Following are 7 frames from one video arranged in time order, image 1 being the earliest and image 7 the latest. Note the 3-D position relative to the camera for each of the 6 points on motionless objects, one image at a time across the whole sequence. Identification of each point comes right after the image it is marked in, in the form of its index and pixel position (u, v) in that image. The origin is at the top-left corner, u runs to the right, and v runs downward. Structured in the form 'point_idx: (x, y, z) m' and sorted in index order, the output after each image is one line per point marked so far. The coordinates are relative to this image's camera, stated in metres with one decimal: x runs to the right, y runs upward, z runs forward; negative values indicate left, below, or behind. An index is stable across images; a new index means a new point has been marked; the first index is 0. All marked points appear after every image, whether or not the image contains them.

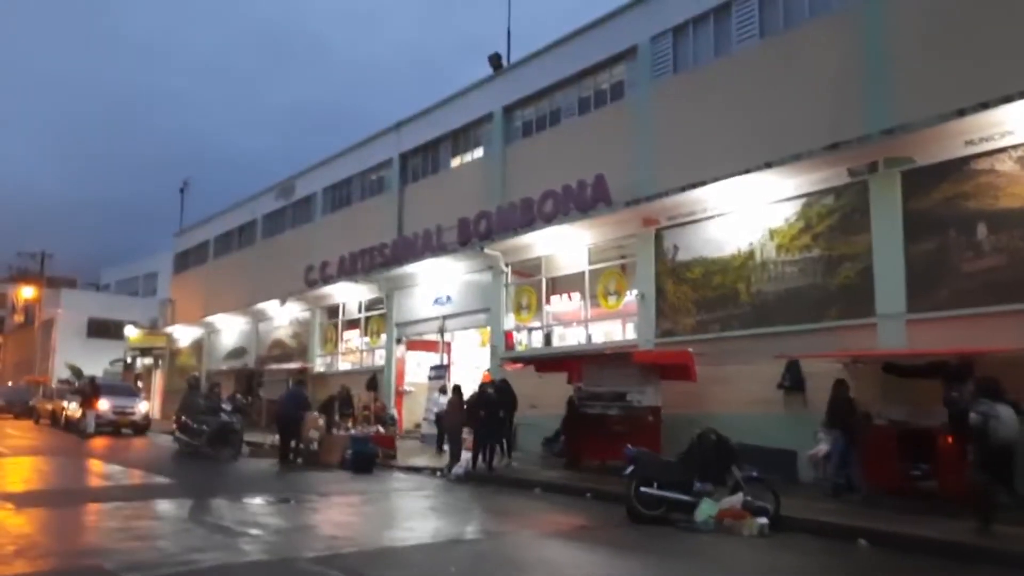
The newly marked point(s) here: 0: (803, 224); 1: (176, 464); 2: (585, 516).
0: (+6.5, +1.4, +15.5) m
1: (-8.7, -4.6, +18.0) m
2: (+1.3, -3.8, +11.5) m
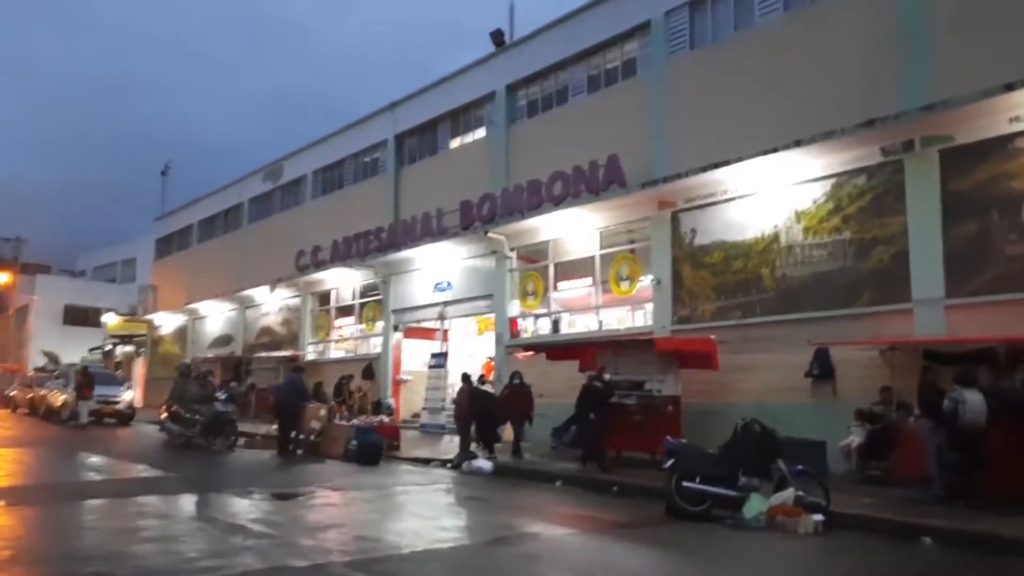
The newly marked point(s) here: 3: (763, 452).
0: (+6.9, +1.8, +14.8) m
1: (-8.4, -4.1, +17.0) m
2: (+1.7, -3.5, +10.8) m
3: (+3.7, -2.4, +10.1) m
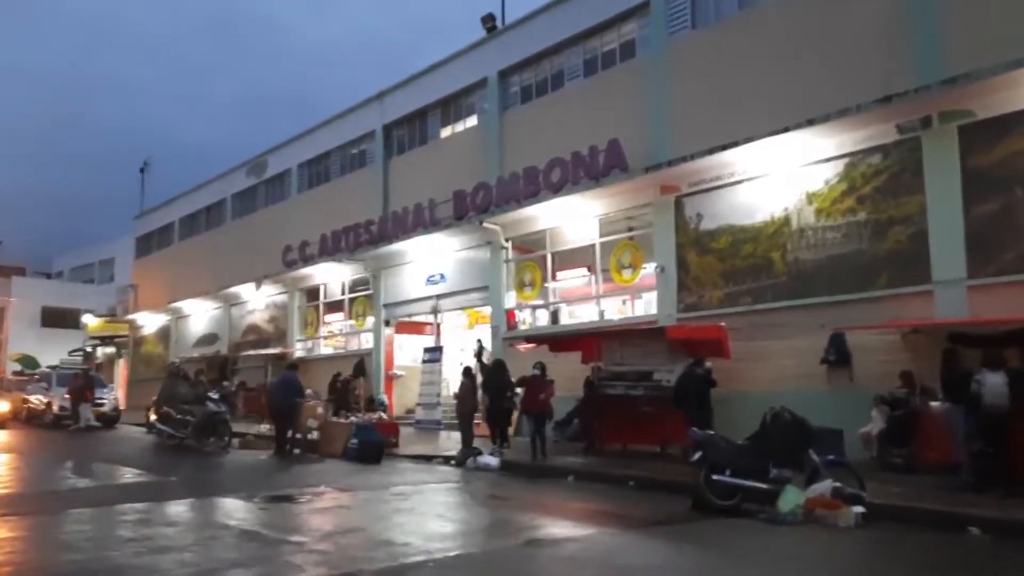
0: (+6.9, +2.1, +14.4) m
1: (-8.3, -4.0, +16.3) m
2: (+2.0, -3.3, +10.3) m
3: (+4.0, -2.1, +9.6) m
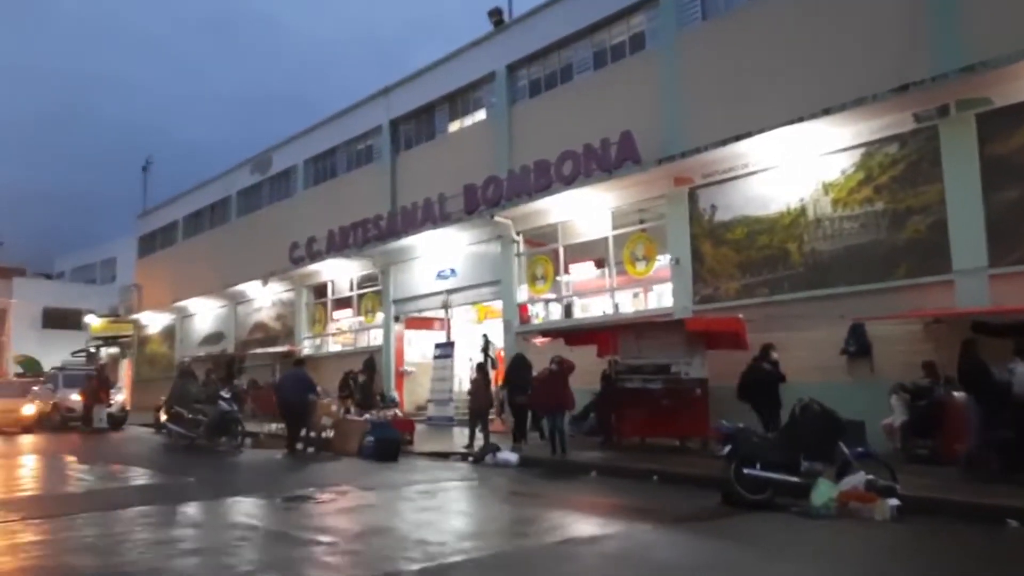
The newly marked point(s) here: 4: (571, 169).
0: (+7.3, +2.3, +14.3) m
1: (-7.9, -4.0, +16.2) m
2: (+2.4, -3.2, +10.2) m
3: (+4.3, -2.0, +9.5) m
4: (+1.7, +3.4, +19.7) m
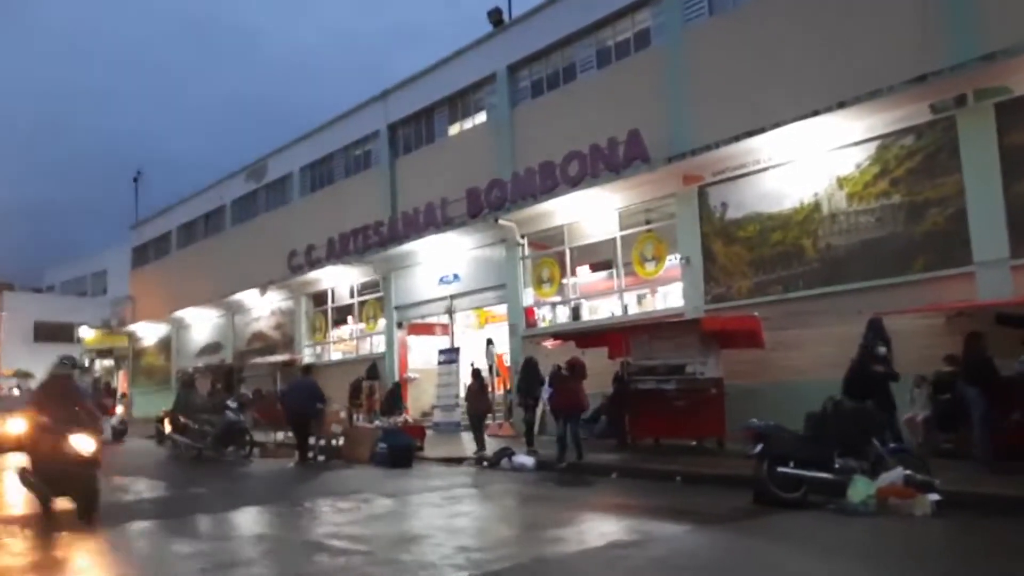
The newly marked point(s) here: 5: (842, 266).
0: (+7.5, +2.4, +14.1) m
1: (-7.6, -4.2, +15.8) m
2: (+2.8, -3.1, +10.0) m
3: (+4.7, -1.9, +9.3) m
4: (+1.9, +3.4, +19.5) m
5: (+6.9, +0.5, +14.5) m
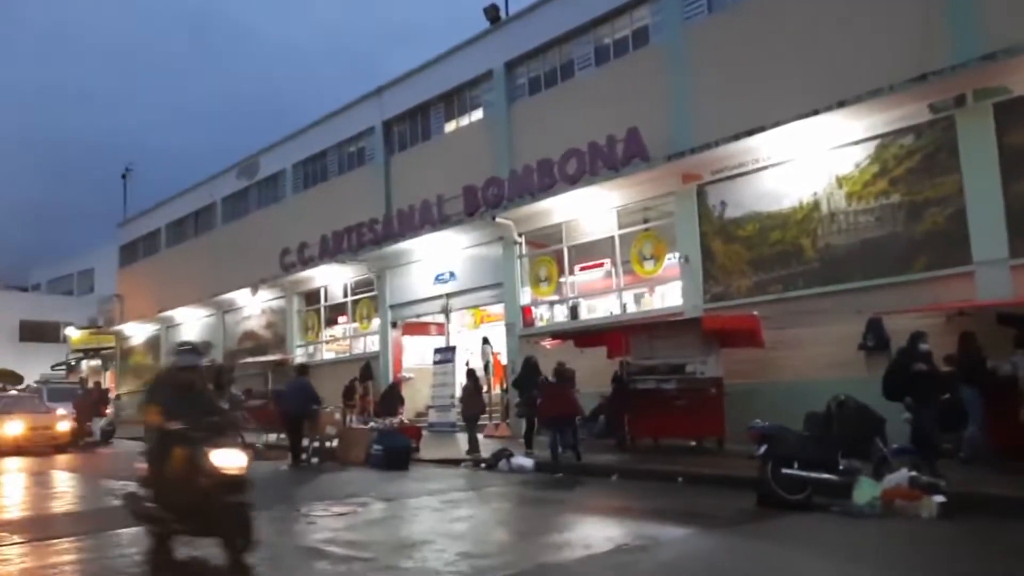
0: (+7.5, +2.5, +14.1) m
1: (-7.7, -4.2, +15.6) m
2: (+2.8, -3.1, +9.9) m
3: (+4.7, -1.9, +9.3) m
4: (+1.8, +3.4, +19.4) m
5: (+6.9, +0.5, +14.5) m
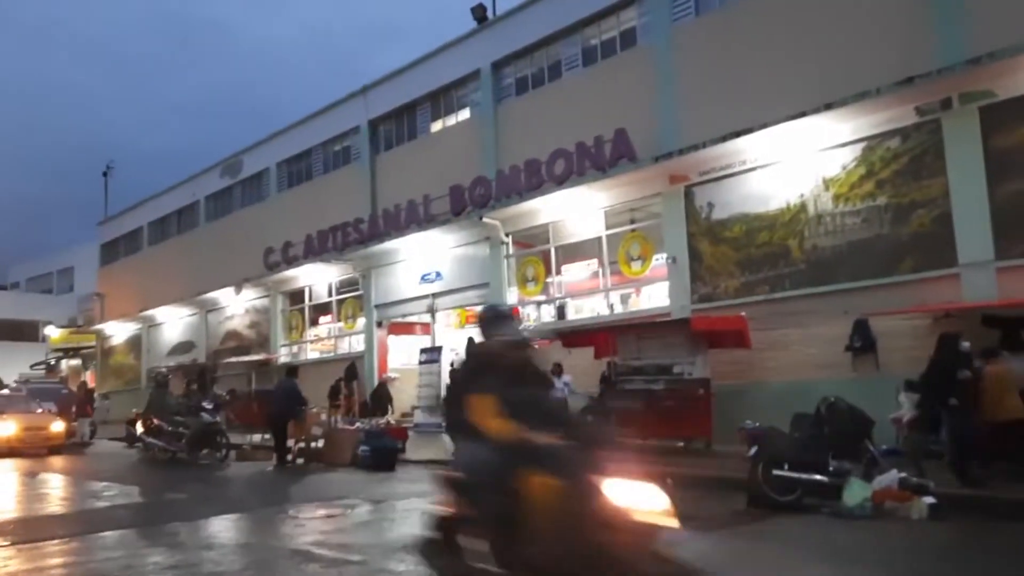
0: (+7.2, +2.4, +14.2) m
1: (-7.9, -4.2, +15.4) m
2: (+2.6, -3.1, +9.9) m
3: (+4.6, -1.9, +9.3) m
4: (+1.4, +3.4, +19.4) m
5: (+6.7, +0.5, +14.5) m
